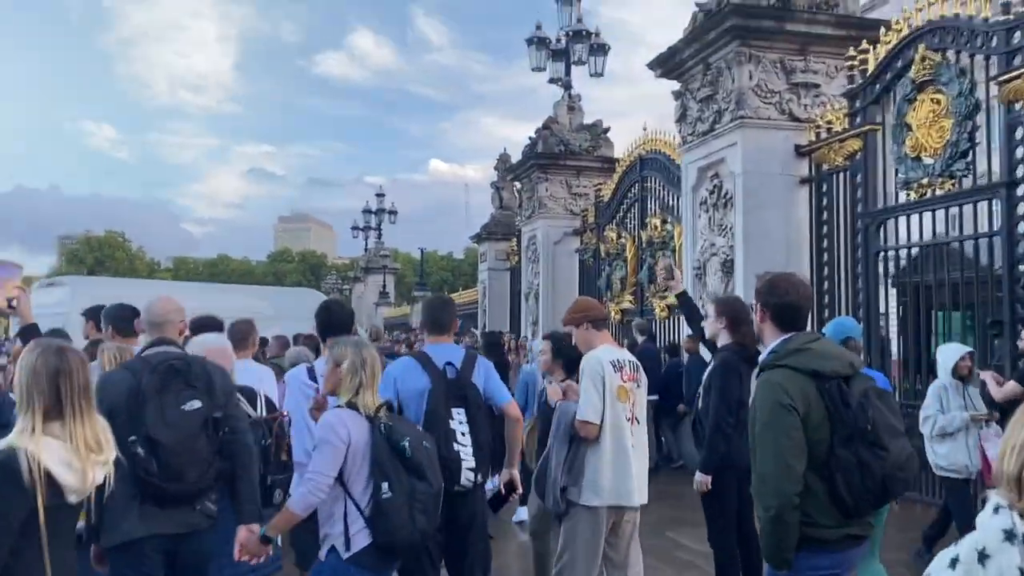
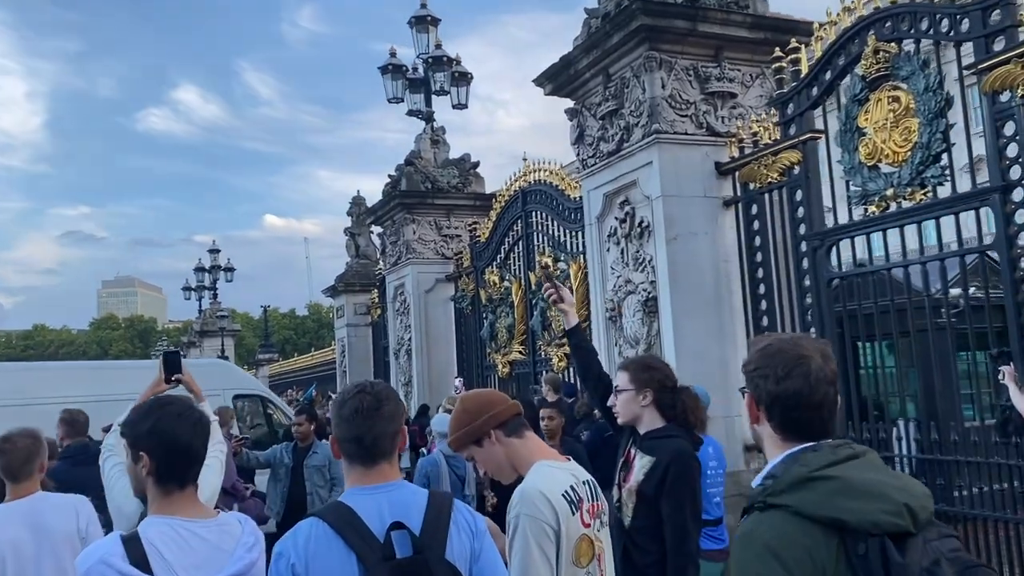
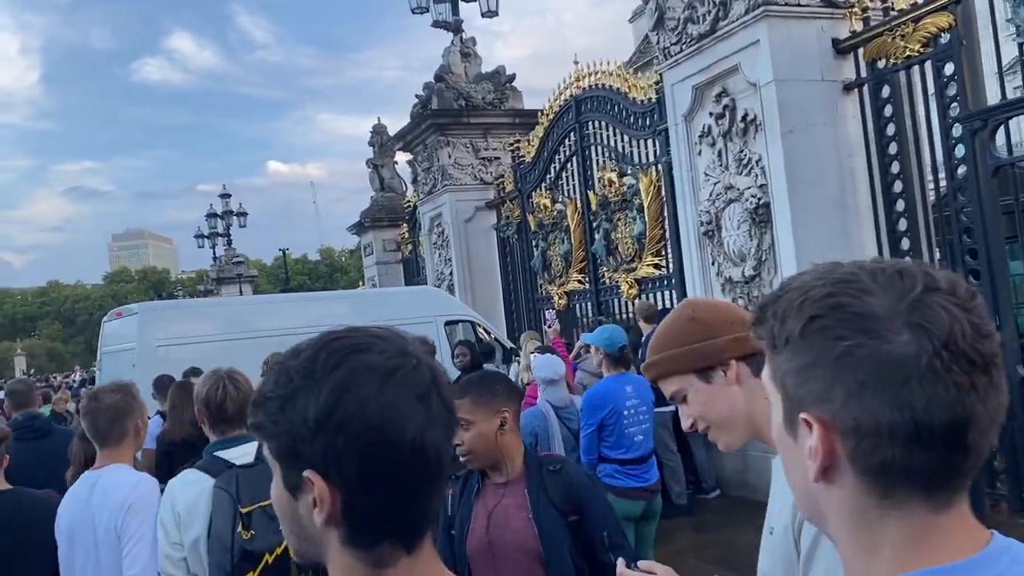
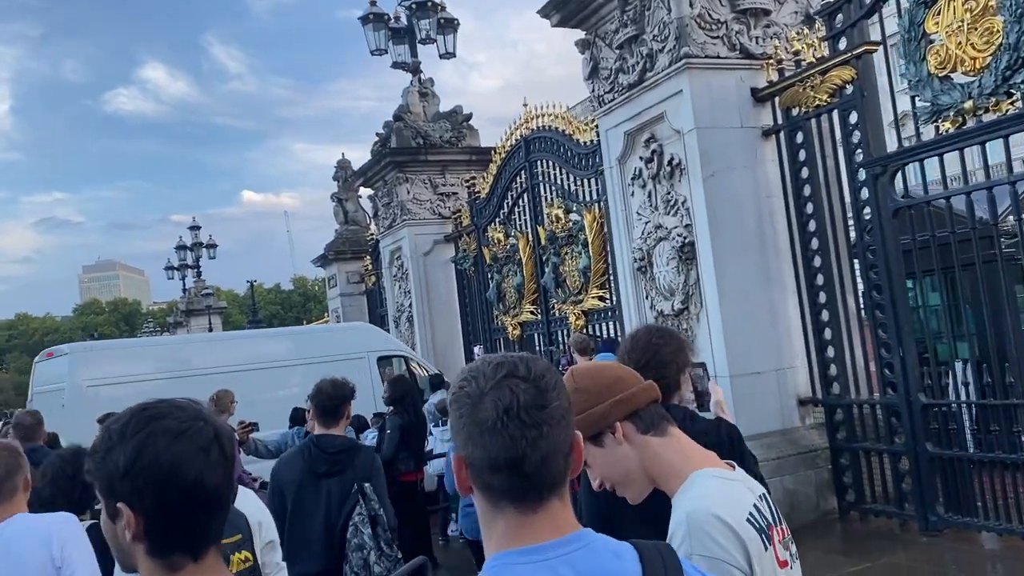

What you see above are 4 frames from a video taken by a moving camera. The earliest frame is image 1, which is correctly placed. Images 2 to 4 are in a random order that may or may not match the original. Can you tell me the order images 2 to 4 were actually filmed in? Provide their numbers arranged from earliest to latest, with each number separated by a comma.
2, 4, 3
